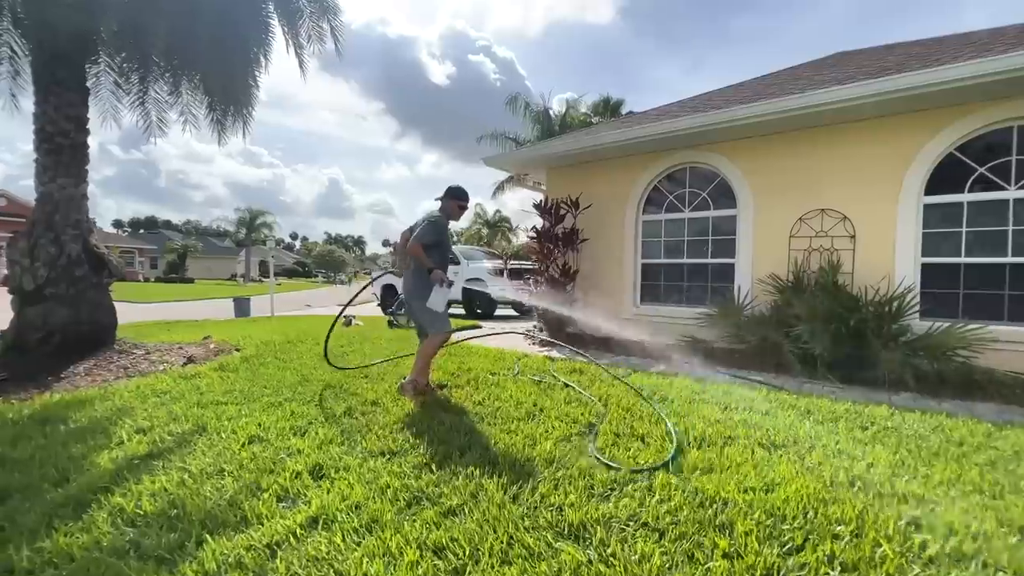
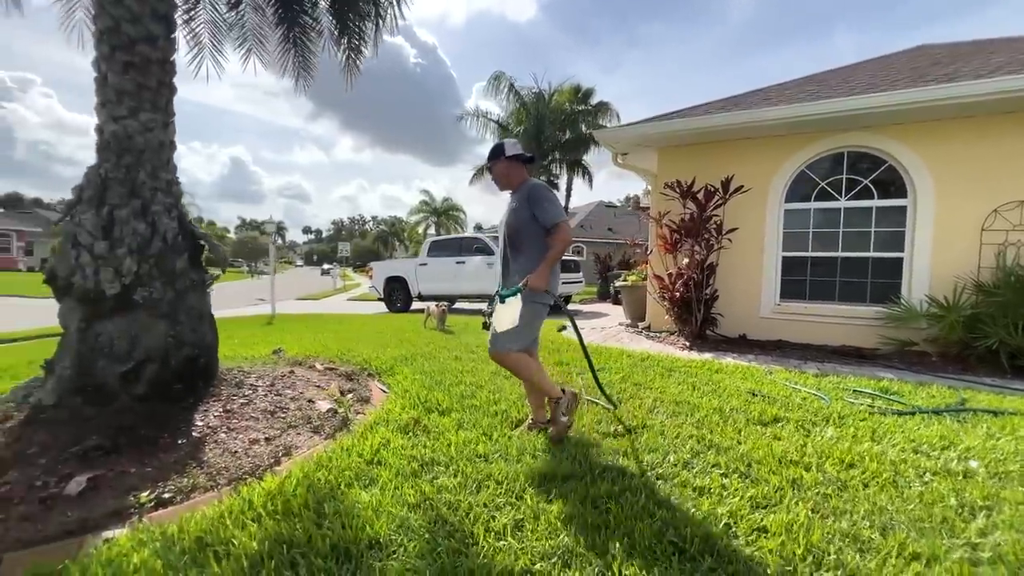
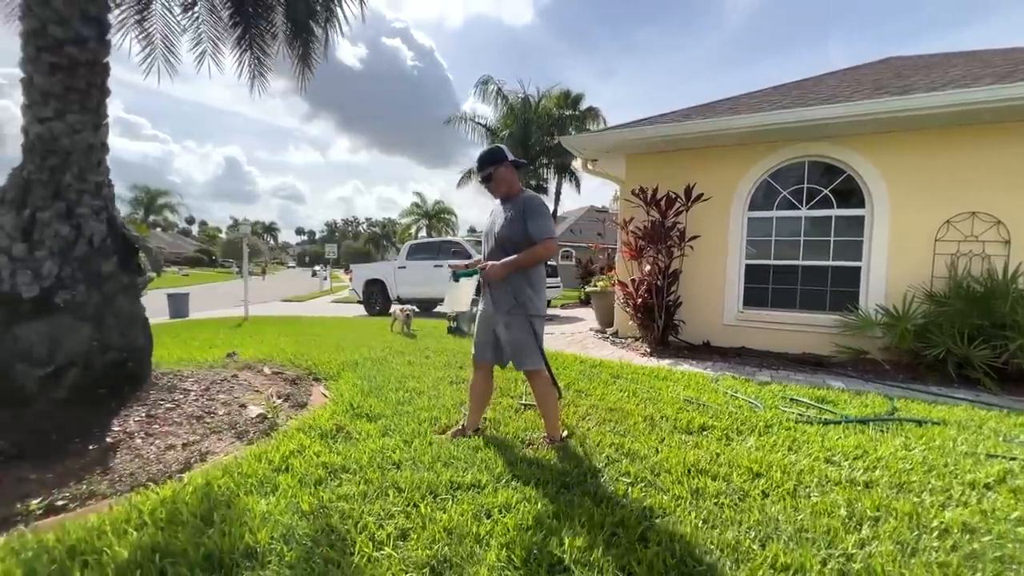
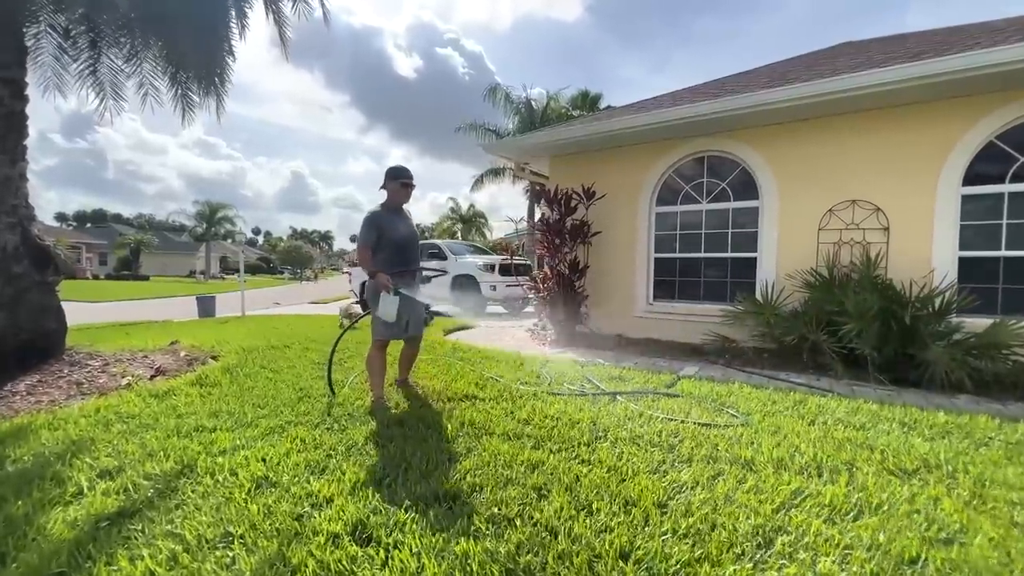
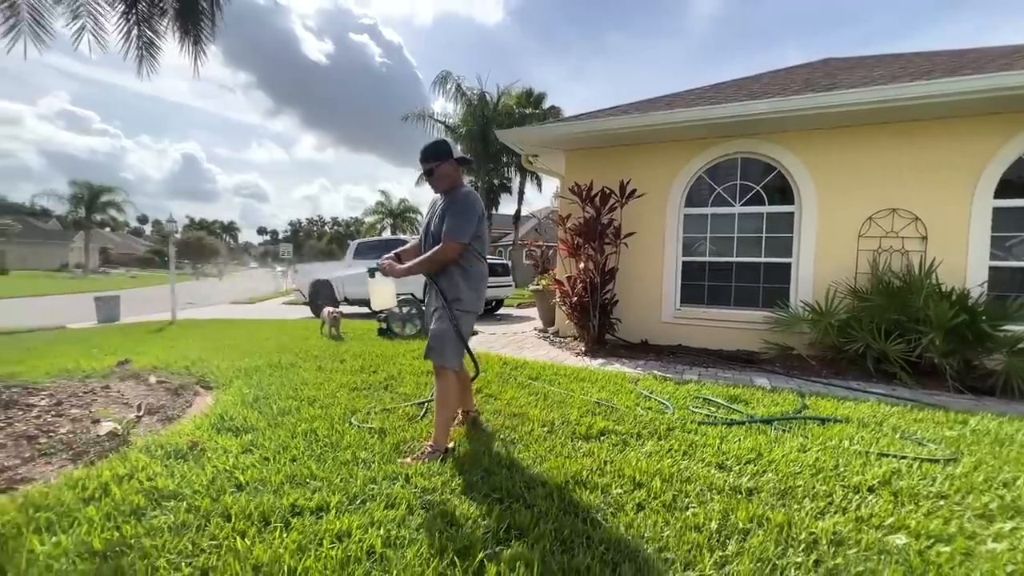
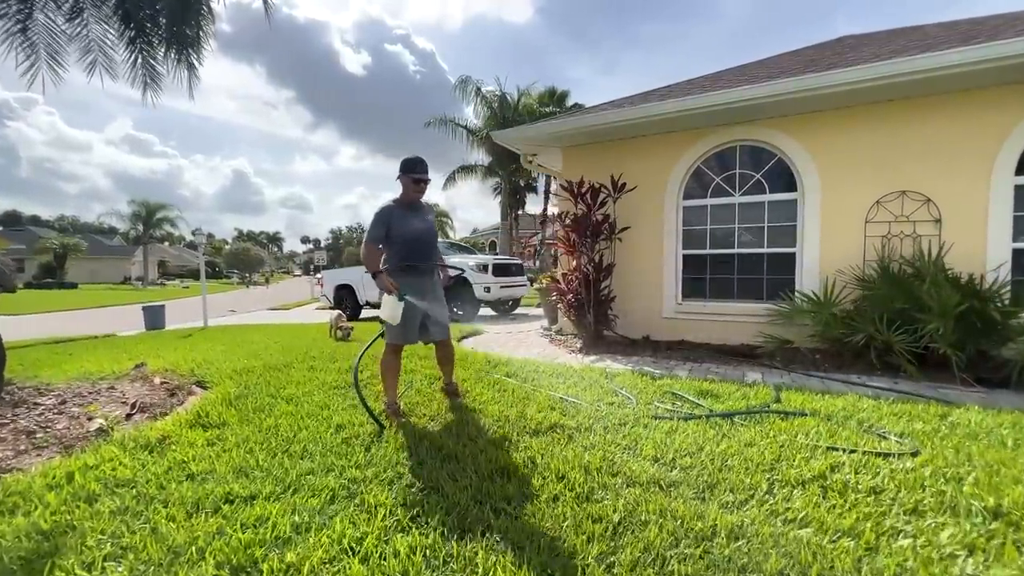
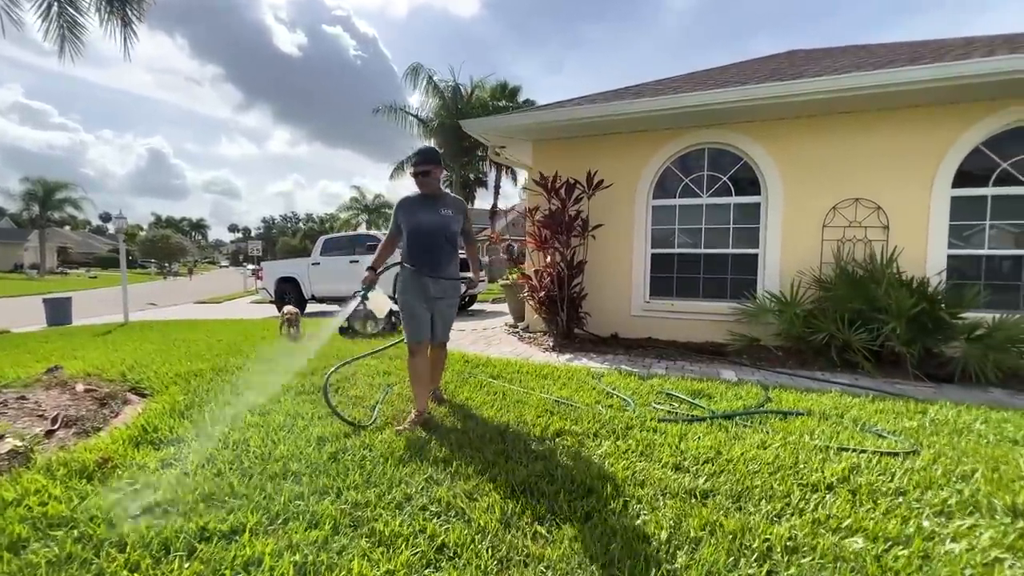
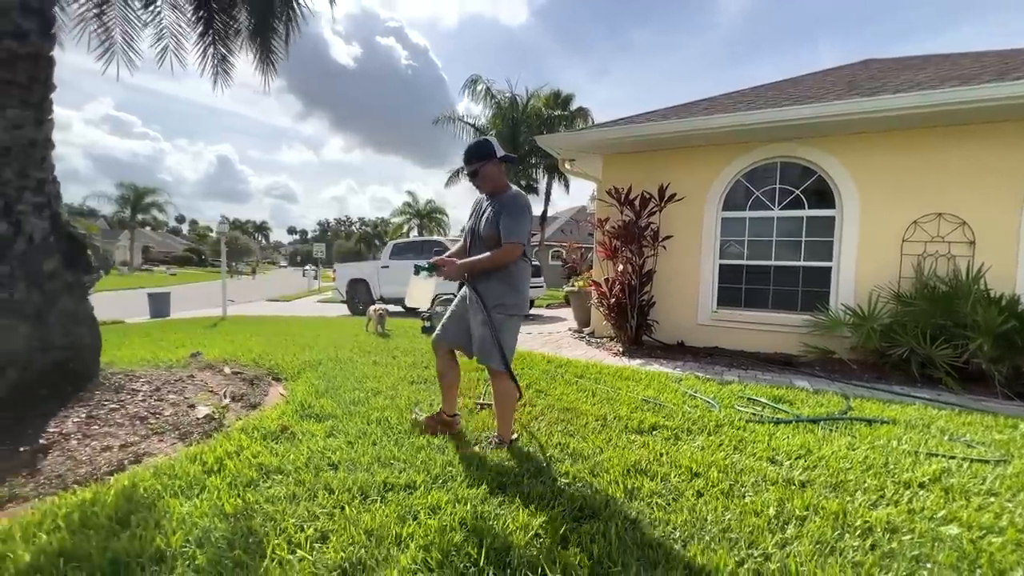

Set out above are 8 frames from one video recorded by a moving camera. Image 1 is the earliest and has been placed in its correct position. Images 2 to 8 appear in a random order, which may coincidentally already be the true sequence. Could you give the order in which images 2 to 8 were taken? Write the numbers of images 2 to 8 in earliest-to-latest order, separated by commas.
4, 6, 7, 5, 8, 3, 2
